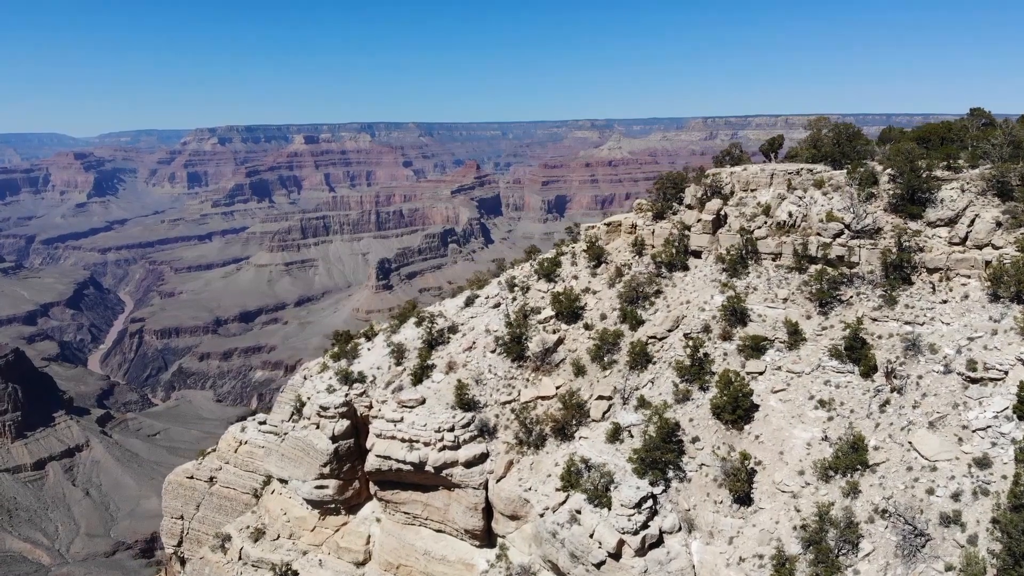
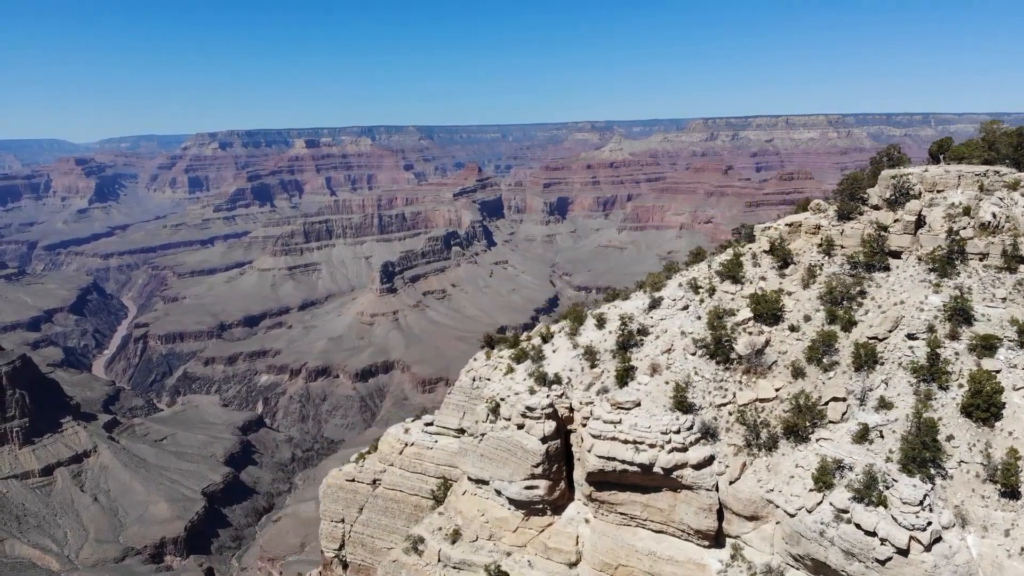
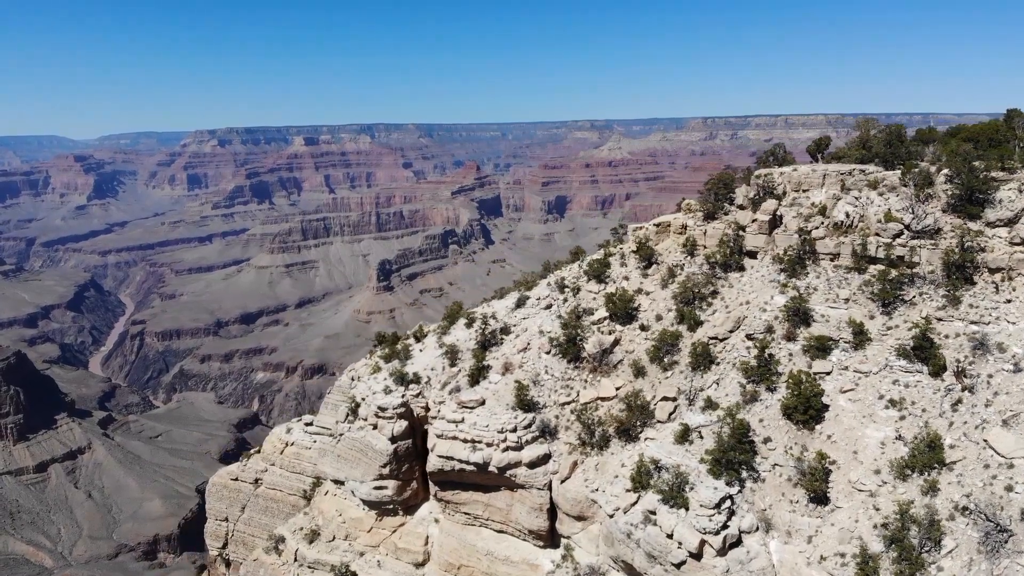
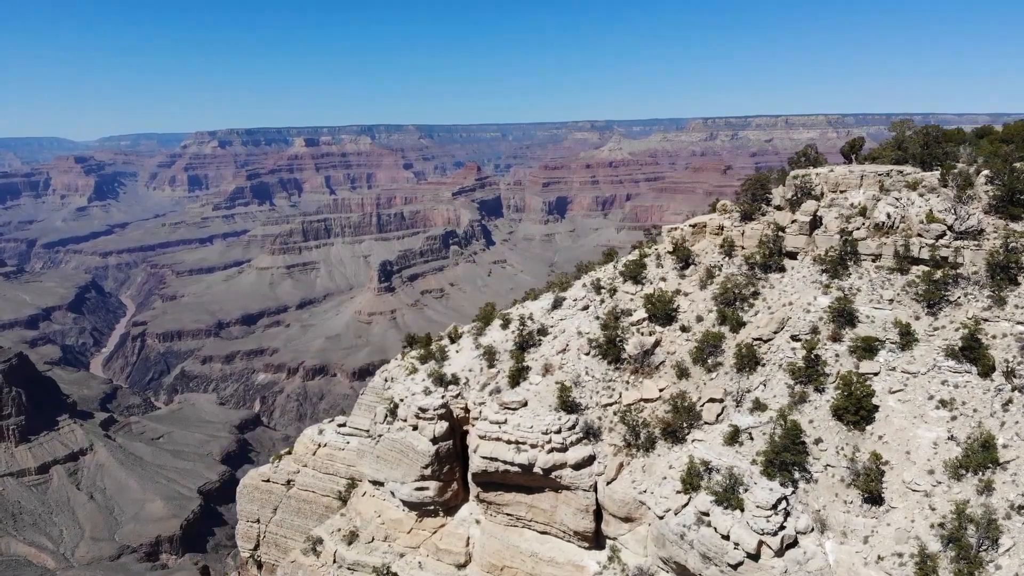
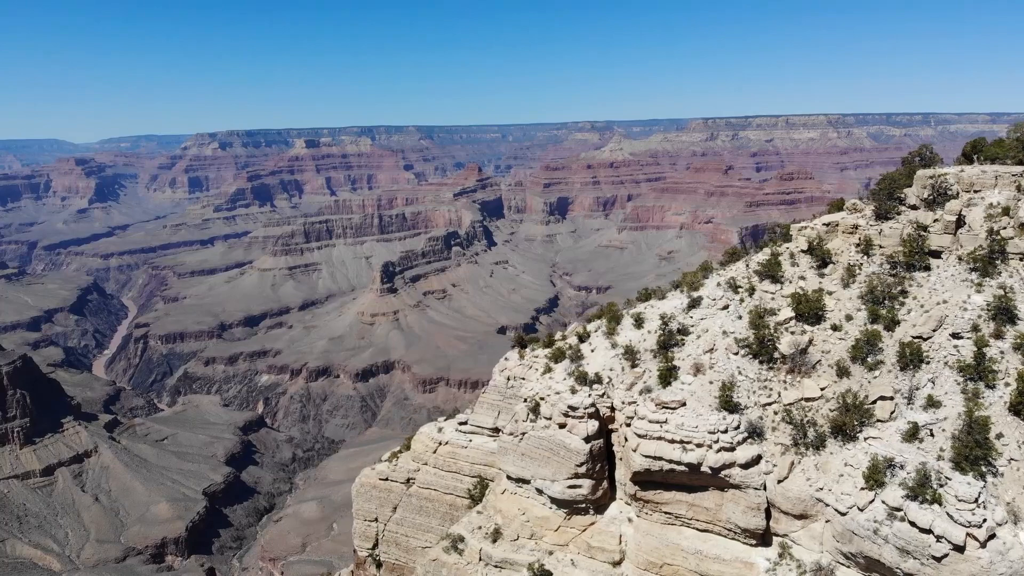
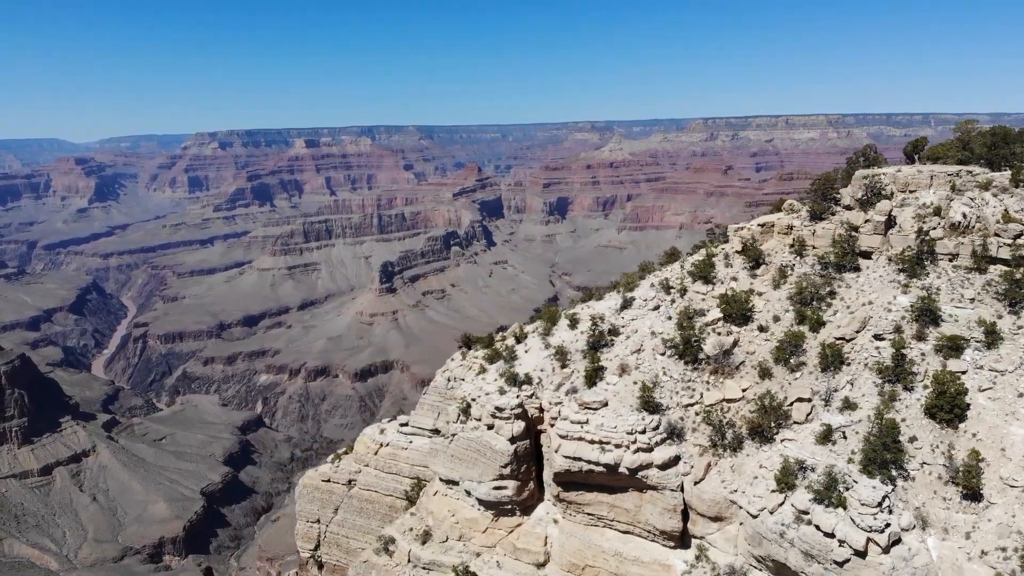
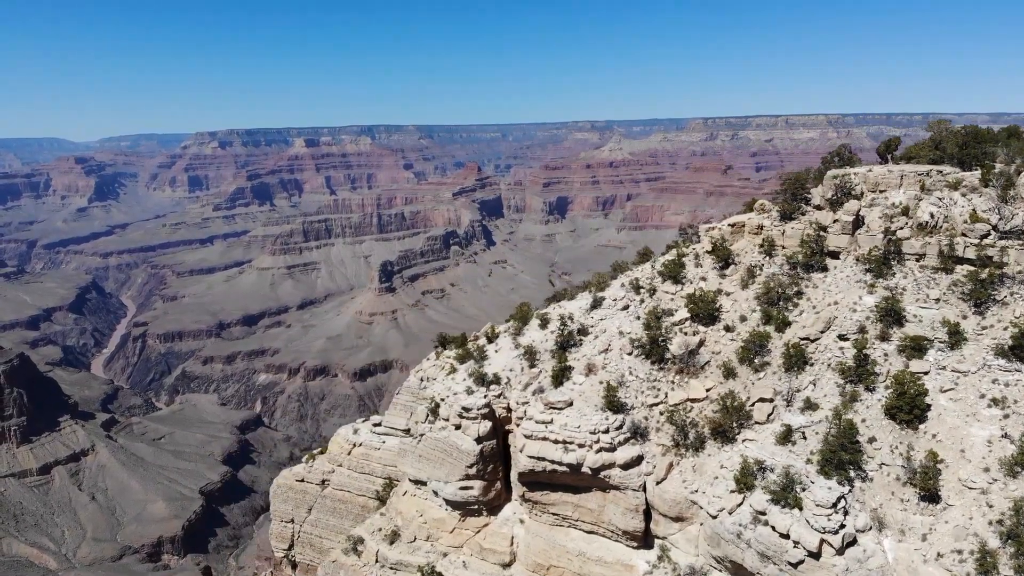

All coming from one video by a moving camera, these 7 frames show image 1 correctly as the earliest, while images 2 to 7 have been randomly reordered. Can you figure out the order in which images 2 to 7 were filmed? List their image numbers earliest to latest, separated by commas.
3, 4, 7, 6, 2, 5
